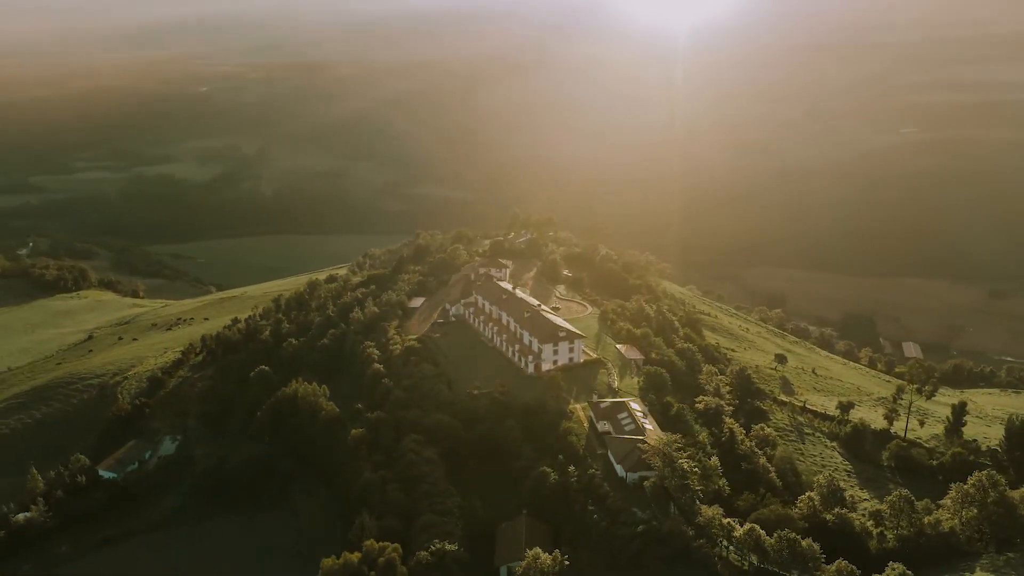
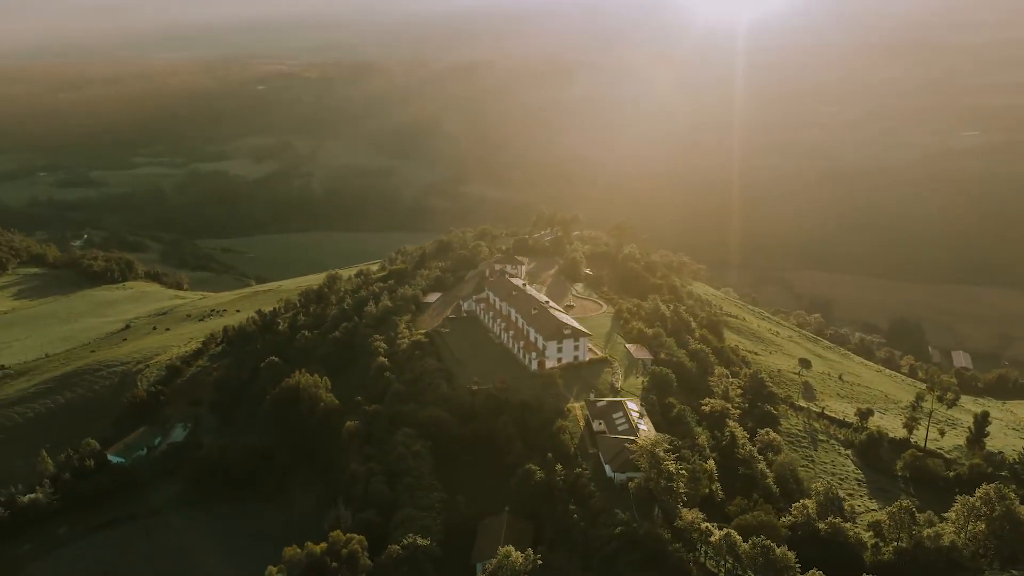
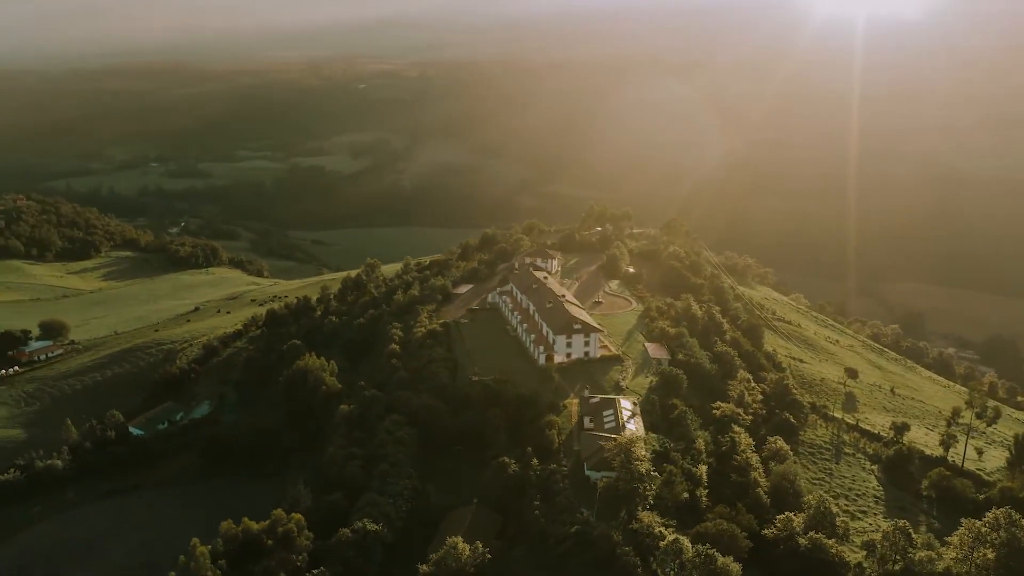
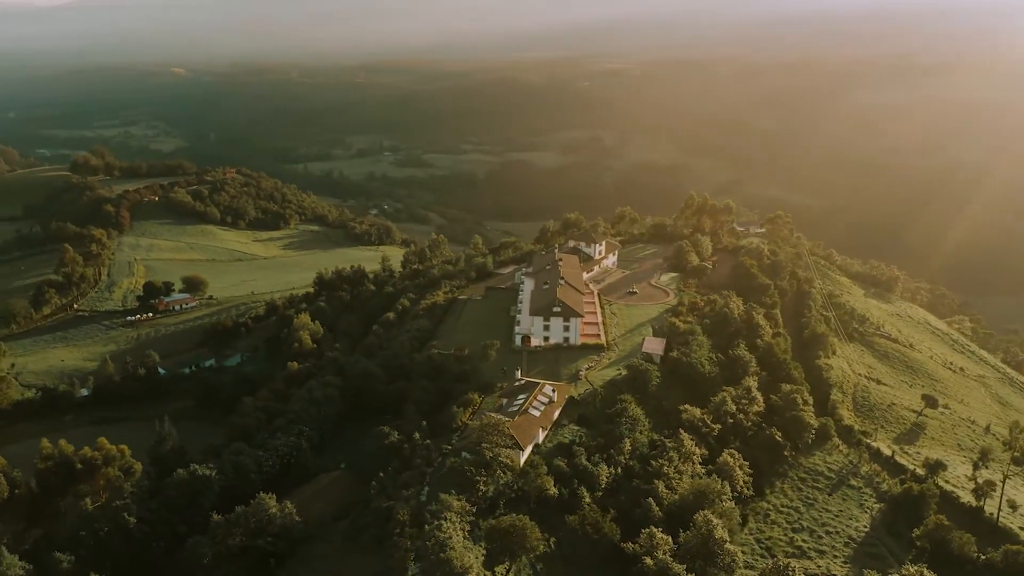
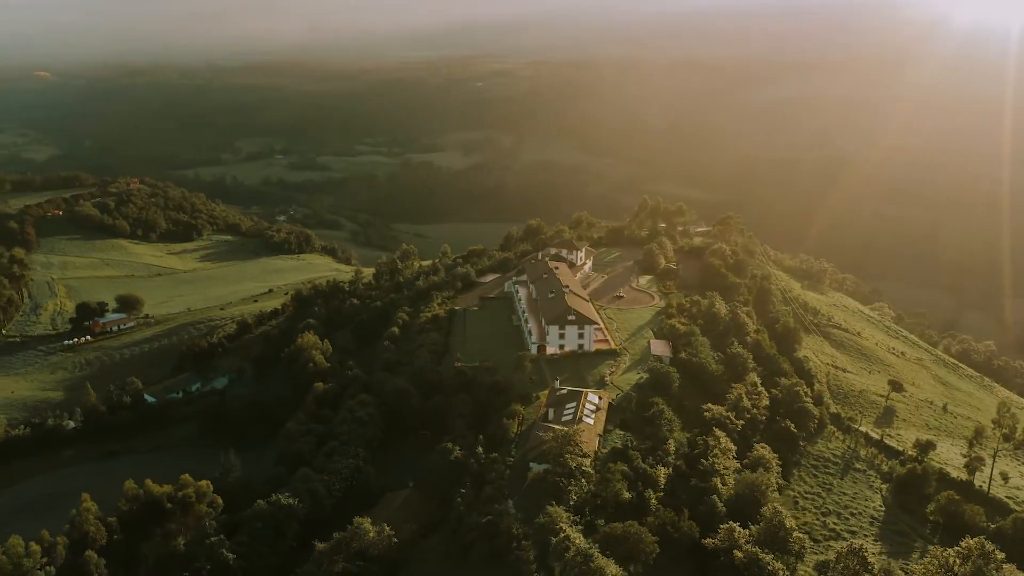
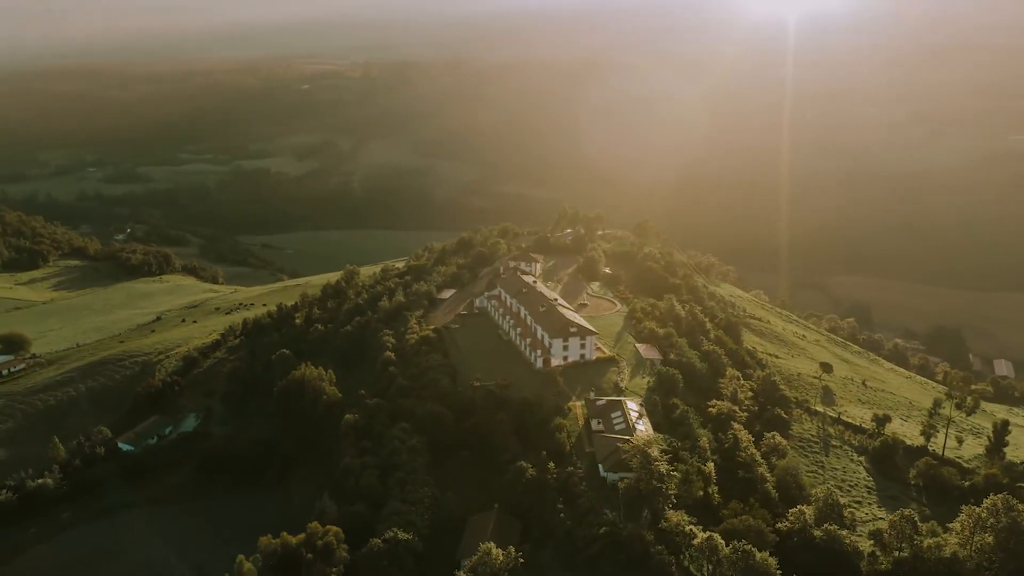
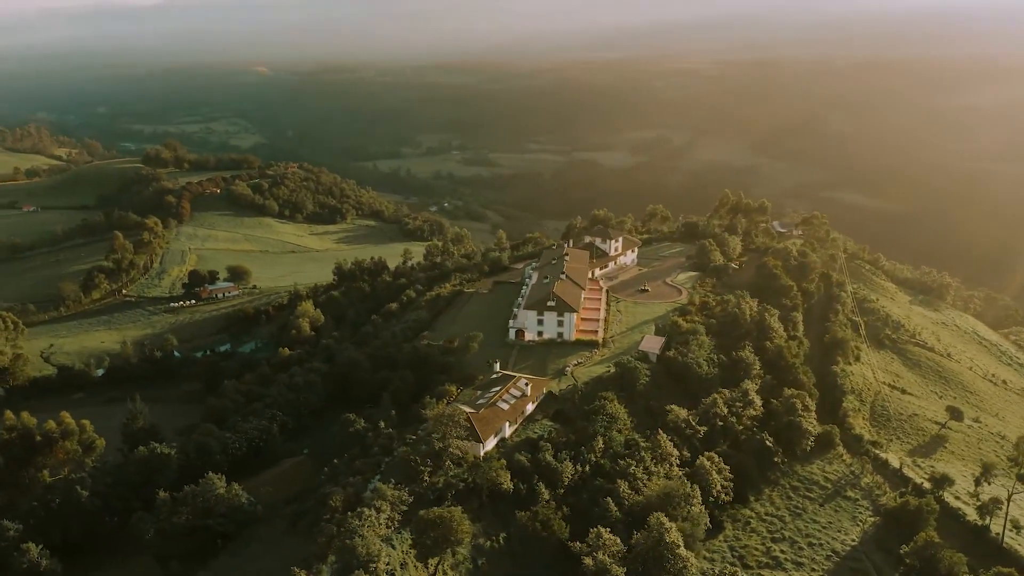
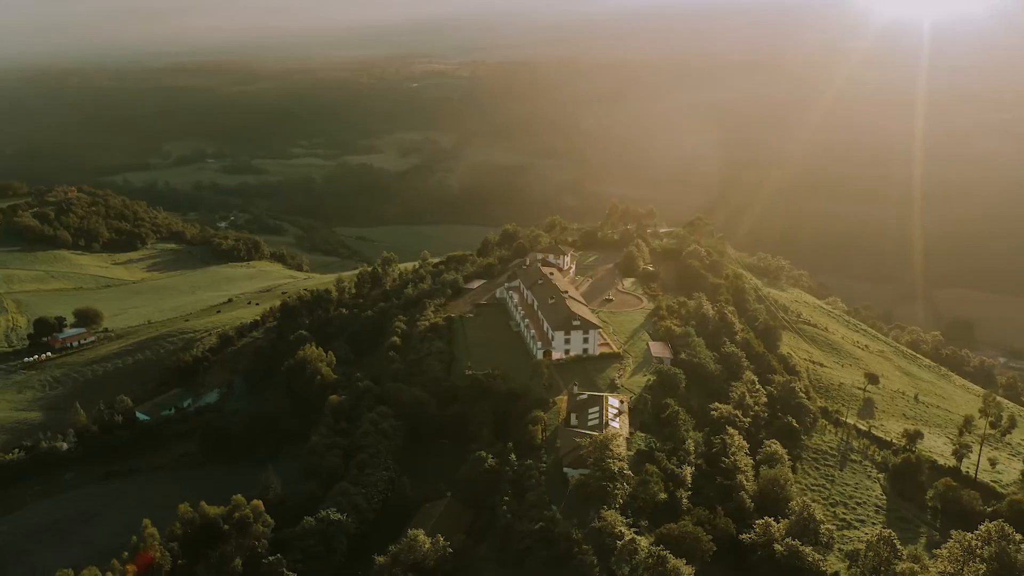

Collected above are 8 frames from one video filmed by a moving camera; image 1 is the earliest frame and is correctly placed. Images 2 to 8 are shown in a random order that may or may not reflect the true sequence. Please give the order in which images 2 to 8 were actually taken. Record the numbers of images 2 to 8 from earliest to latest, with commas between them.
2, 6, 3, 8, 5, 4, 7
